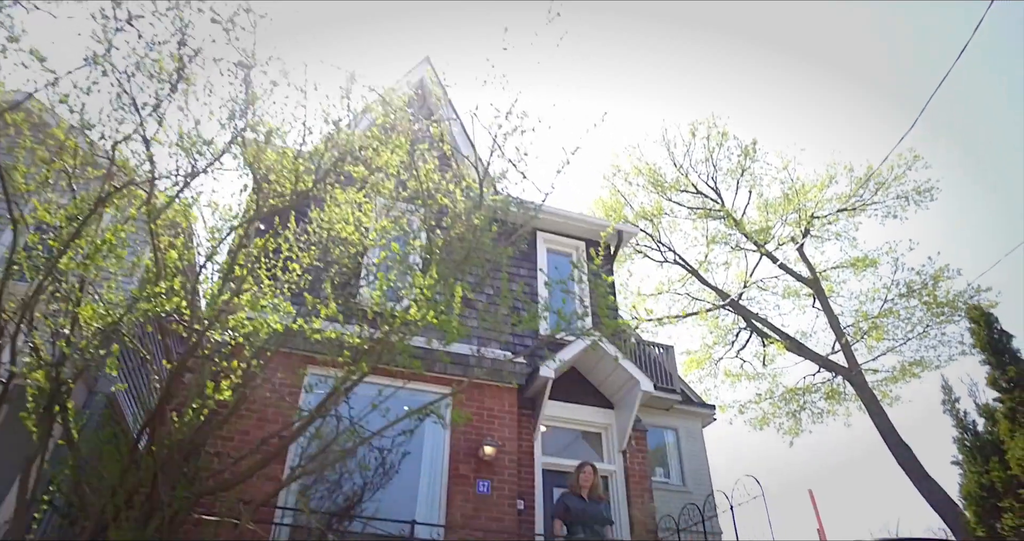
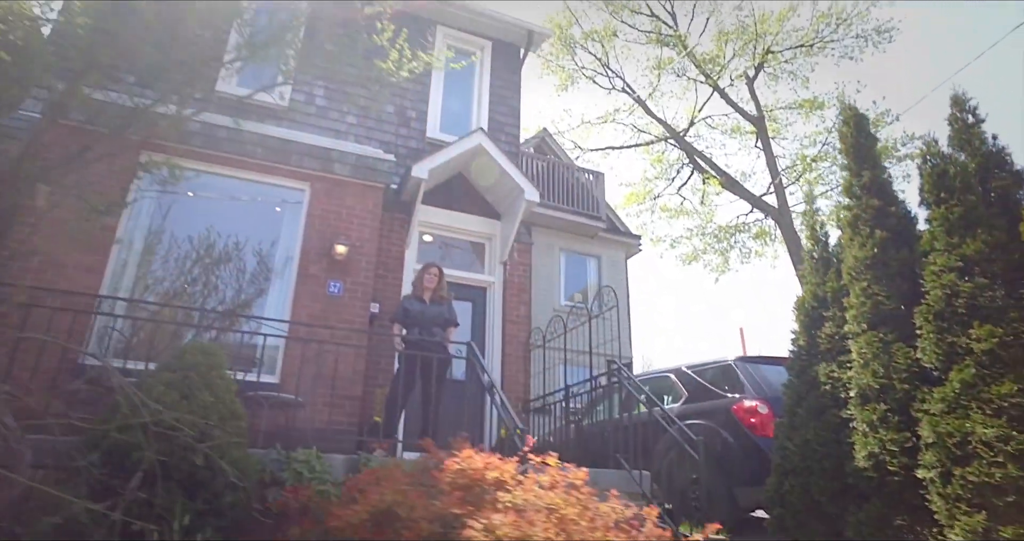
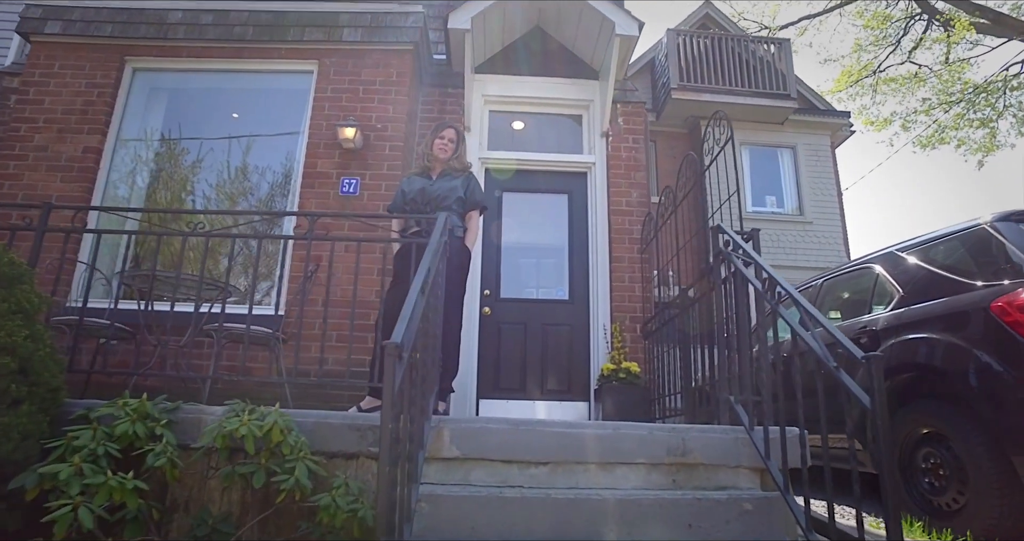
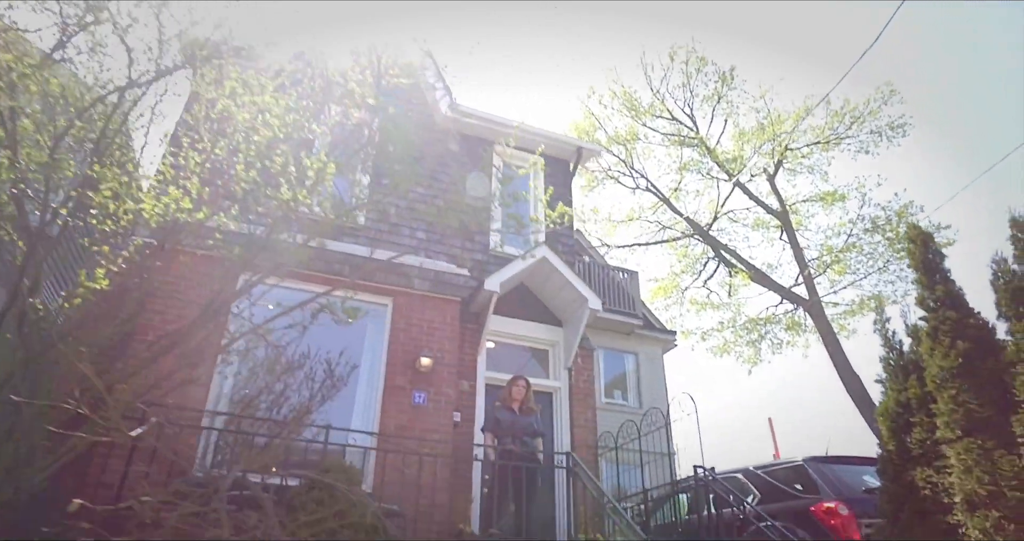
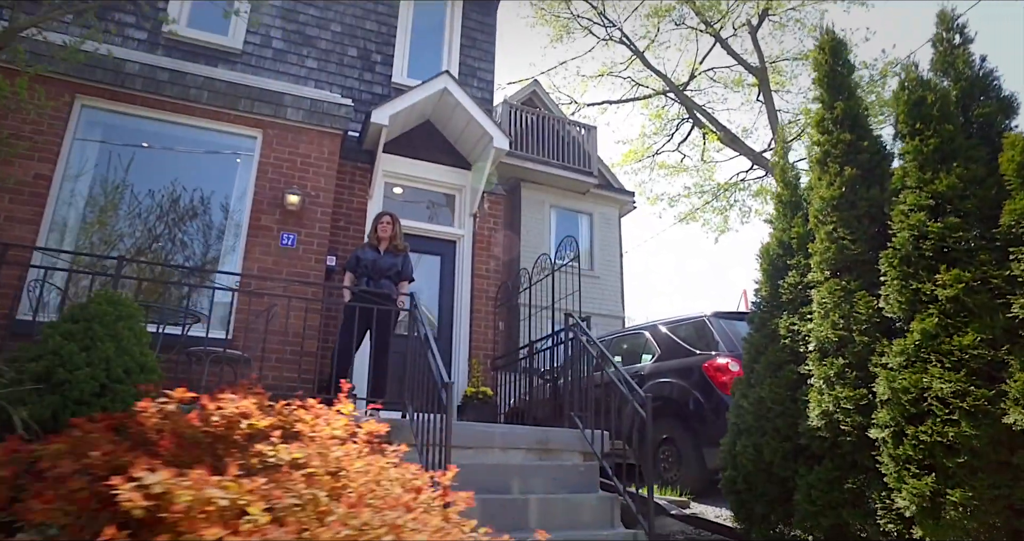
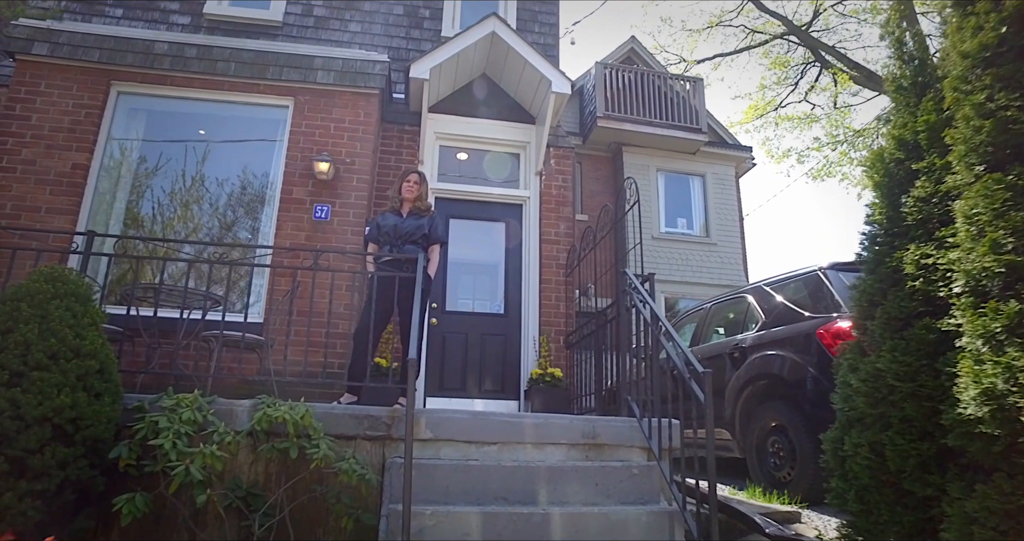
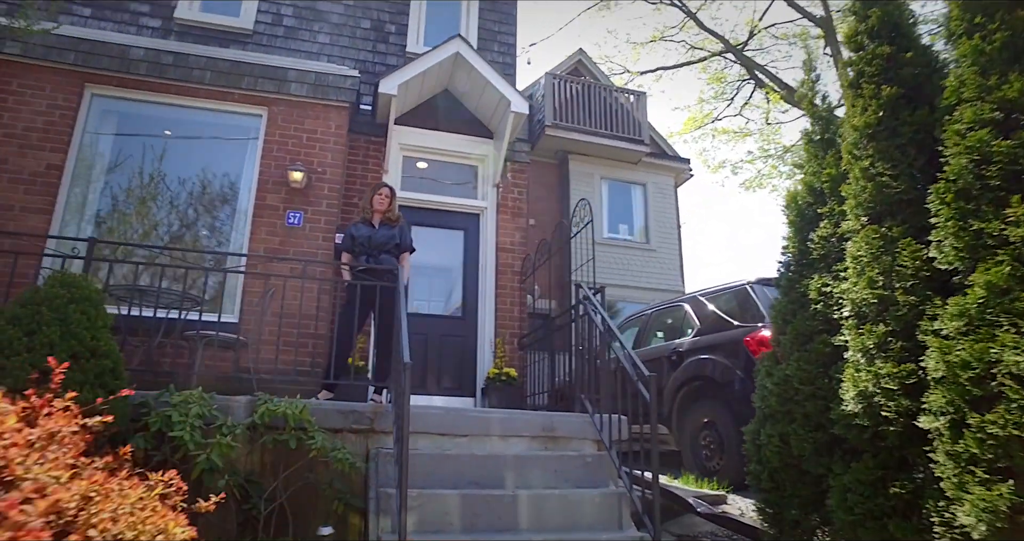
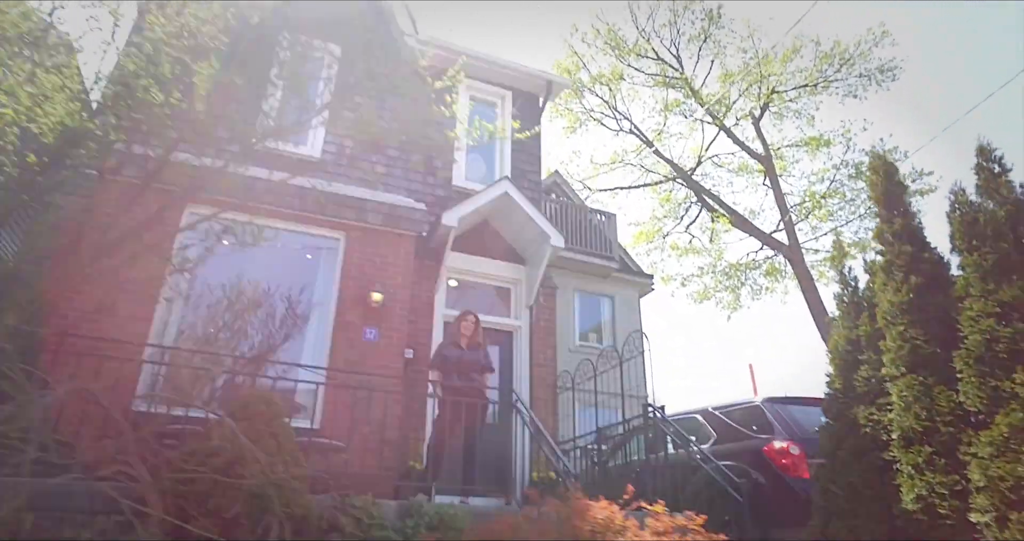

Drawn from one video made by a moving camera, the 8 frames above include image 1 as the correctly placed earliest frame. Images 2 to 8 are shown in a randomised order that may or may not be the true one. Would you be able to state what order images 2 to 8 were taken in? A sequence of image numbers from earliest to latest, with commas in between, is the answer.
4, 8, 2, 5, 7, 6, 3
